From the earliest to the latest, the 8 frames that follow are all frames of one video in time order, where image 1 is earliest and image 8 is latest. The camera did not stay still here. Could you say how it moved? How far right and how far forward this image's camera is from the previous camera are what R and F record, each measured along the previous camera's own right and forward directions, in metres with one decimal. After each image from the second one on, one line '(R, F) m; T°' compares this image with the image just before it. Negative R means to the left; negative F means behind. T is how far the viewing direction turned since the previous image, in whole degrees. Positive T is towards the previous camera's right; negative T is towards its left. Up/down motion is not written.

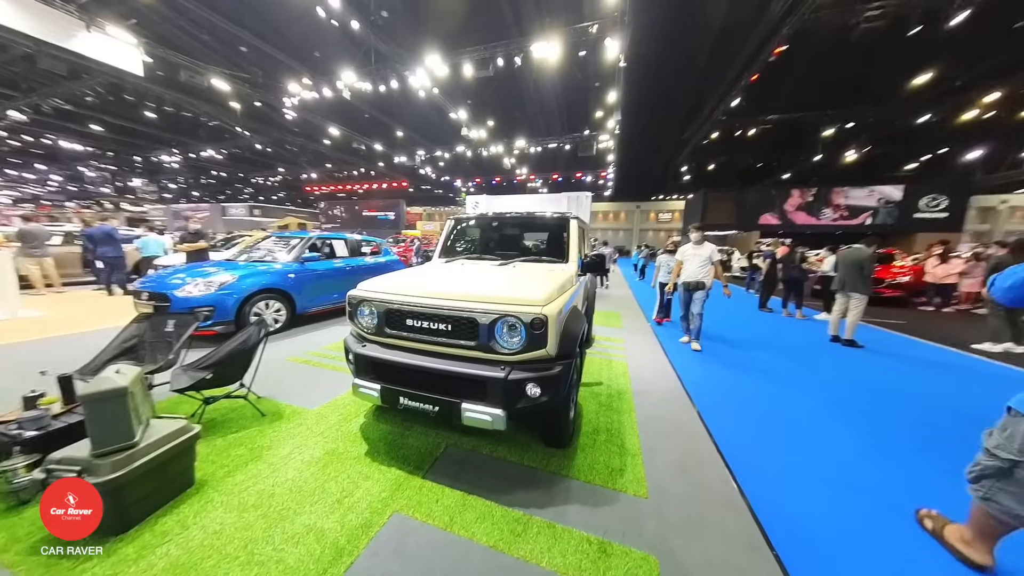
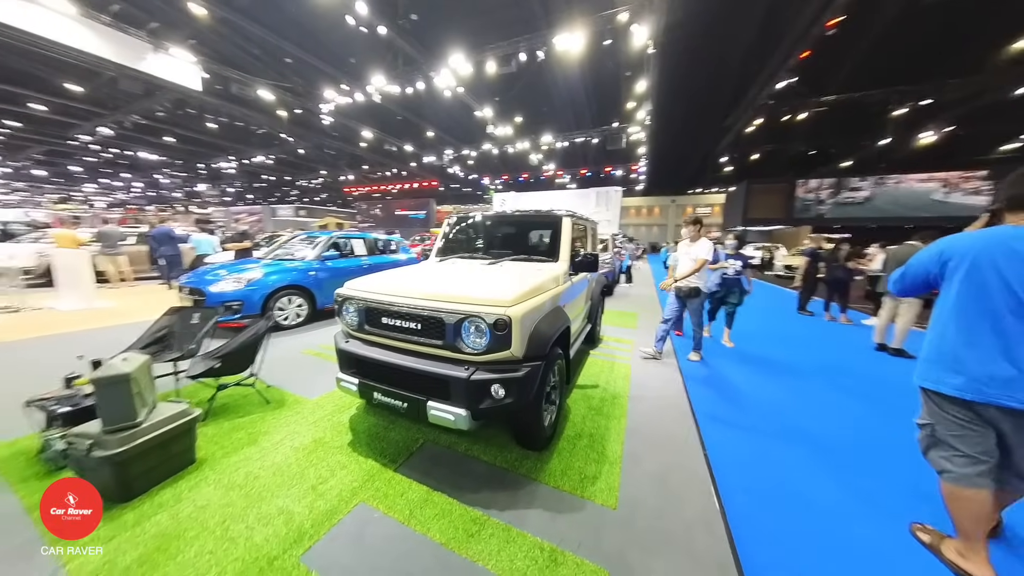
(+0.4, 0.0) m; -6°
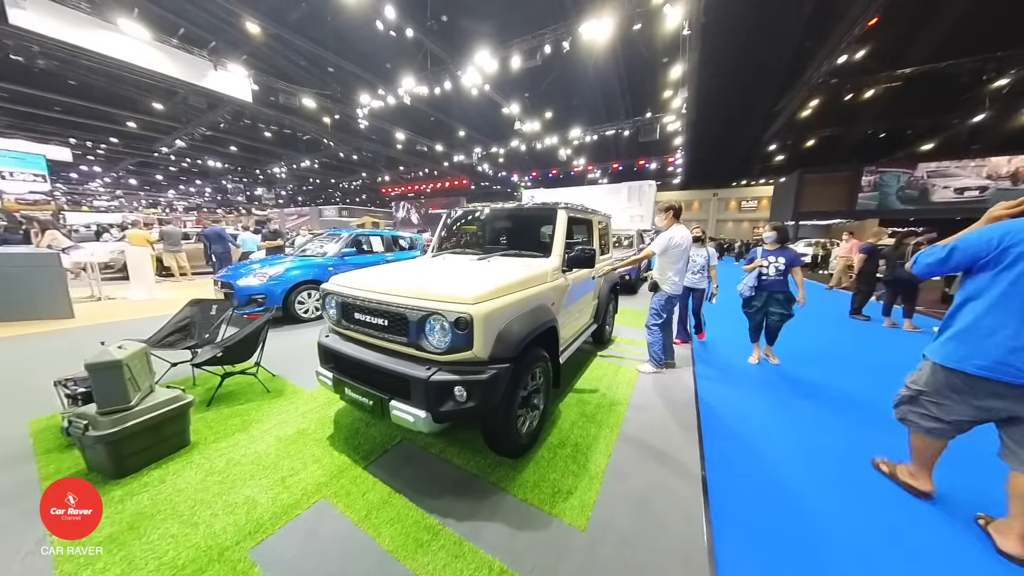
(+0.4, +0.2) m; -6°
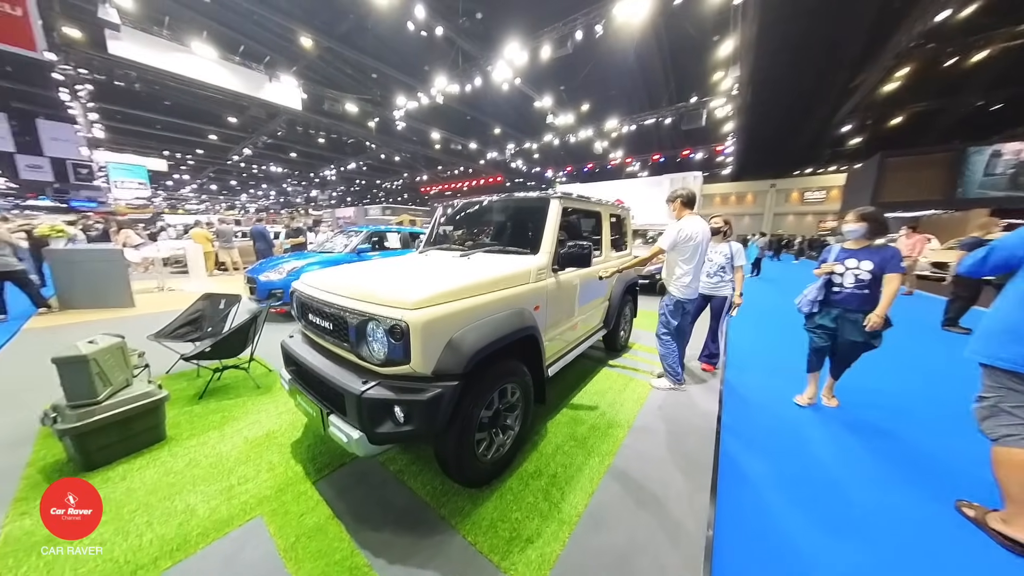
(+0.4, +0.3) m; -7°
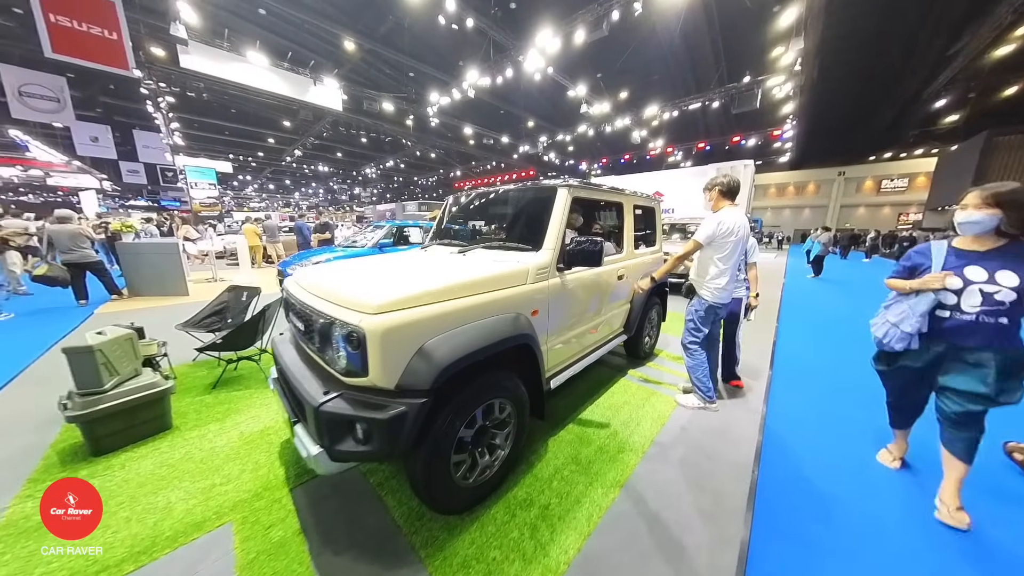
(+0.2, +0.3) m; -6°
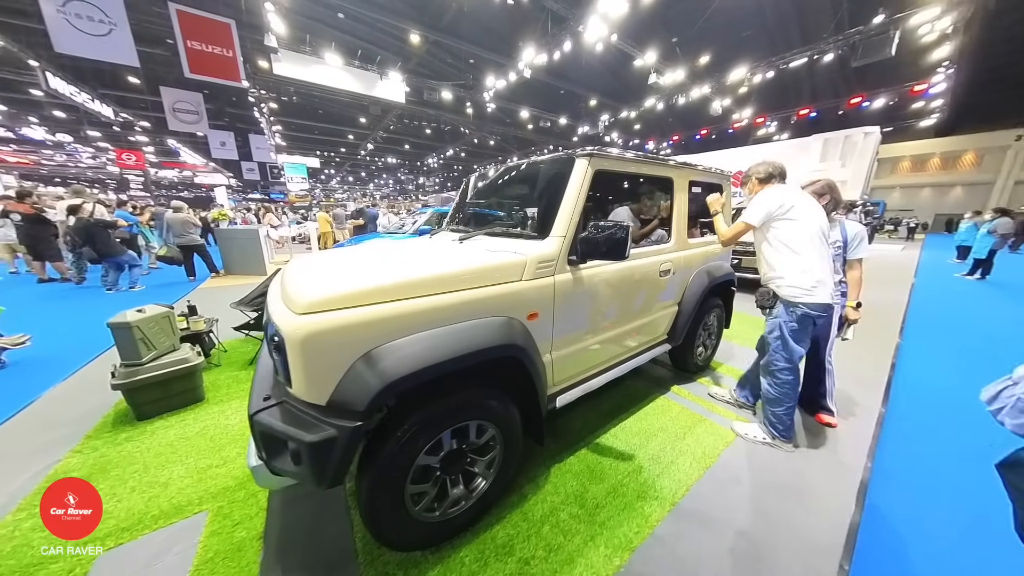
(+0.3, +0.4) m; -11°
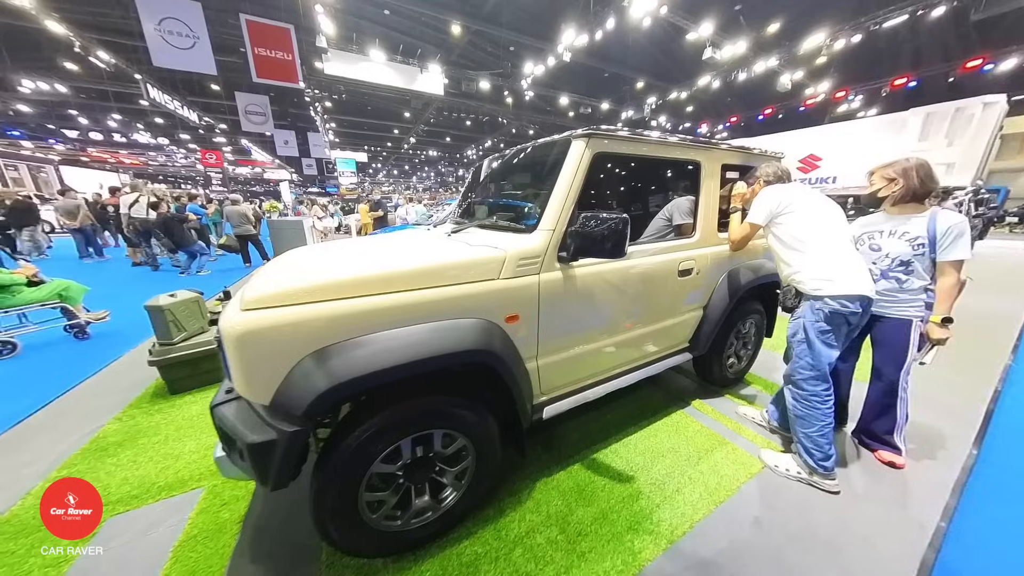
(+0.3, +0.2) m; -7°
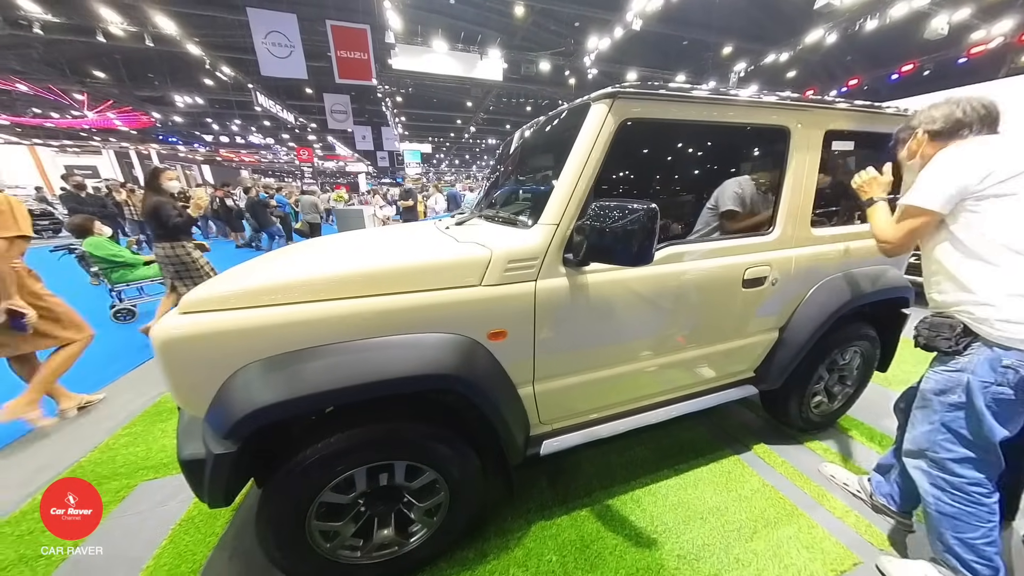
(+0.3, +0.3) m; -11°
